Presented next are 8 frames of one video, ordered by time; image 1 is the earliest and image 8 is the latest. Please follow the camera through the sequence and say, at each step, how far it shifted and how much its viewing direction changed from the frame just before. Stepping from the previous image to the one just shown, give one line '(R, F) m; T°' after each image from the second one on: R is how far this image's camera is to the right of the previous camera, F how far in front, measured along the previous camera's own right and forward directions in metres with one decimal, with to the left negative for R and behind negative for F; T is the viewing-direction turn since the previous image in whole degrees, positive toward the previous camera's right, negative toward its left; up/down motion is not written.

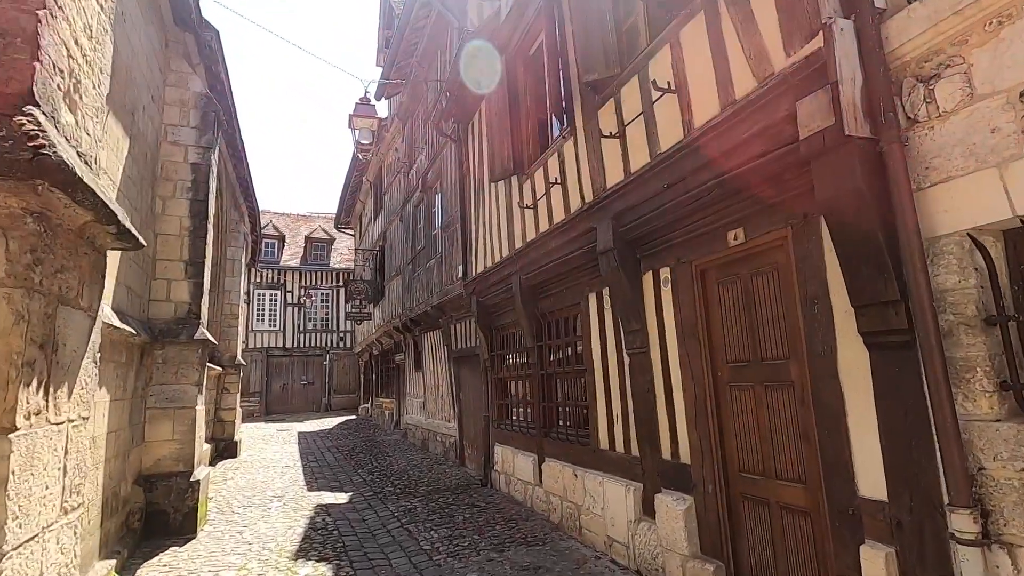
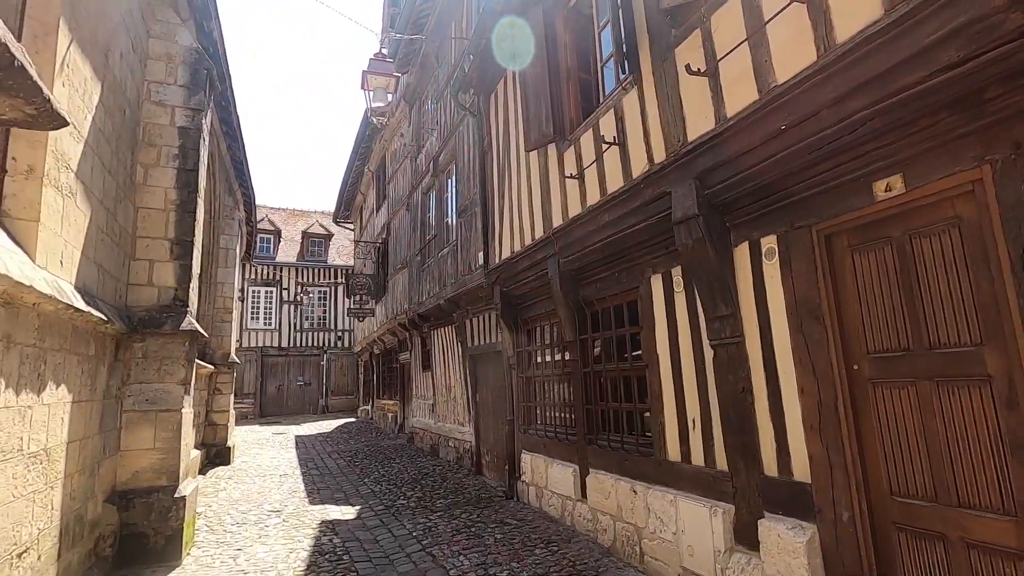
(-0.4, +0.8) m; +1°
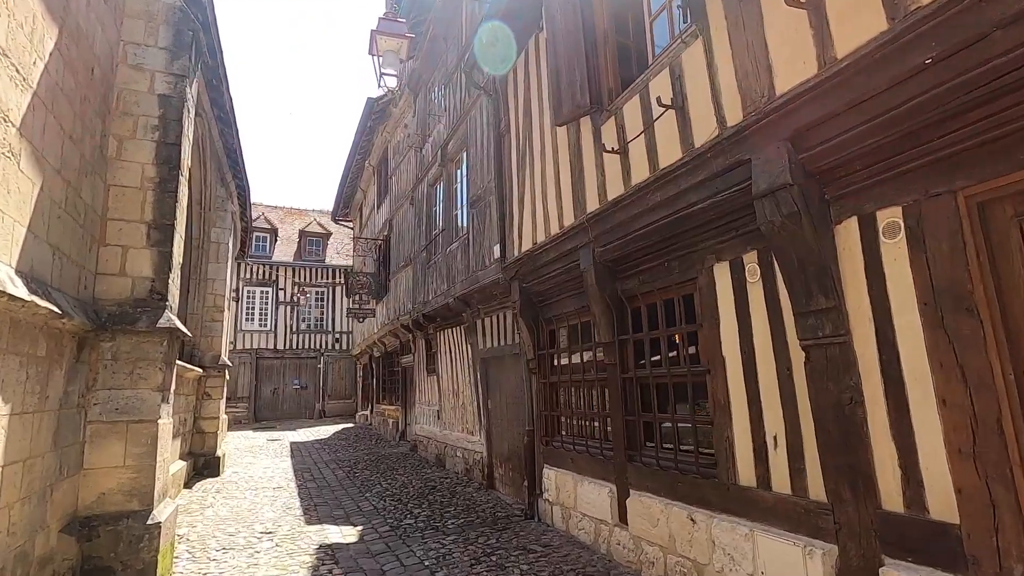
(-0.3, +0.6) m; 0°
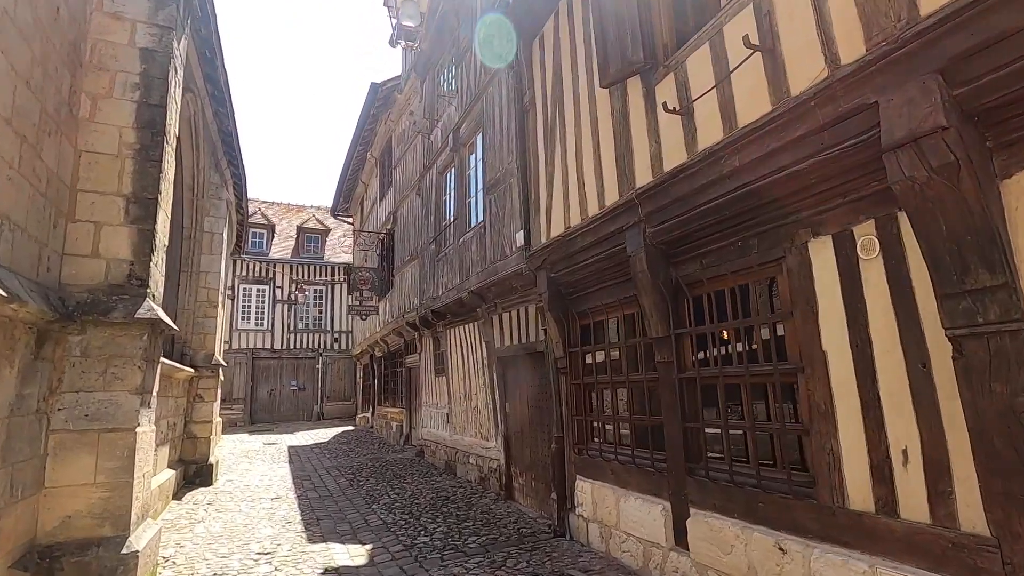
(-0.3, +0.6) m; 0°
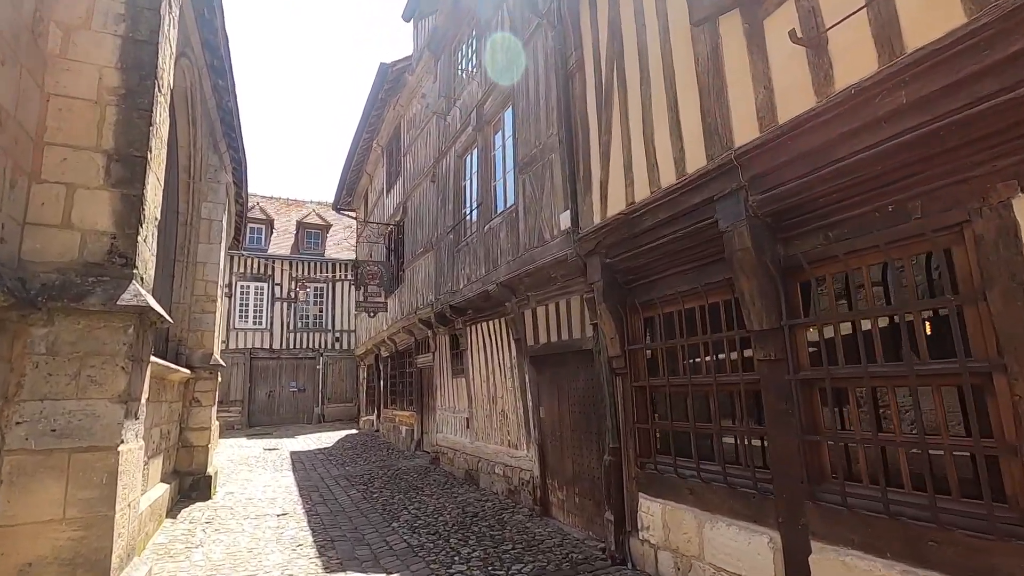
(-0.5, +0.7) m; 0°
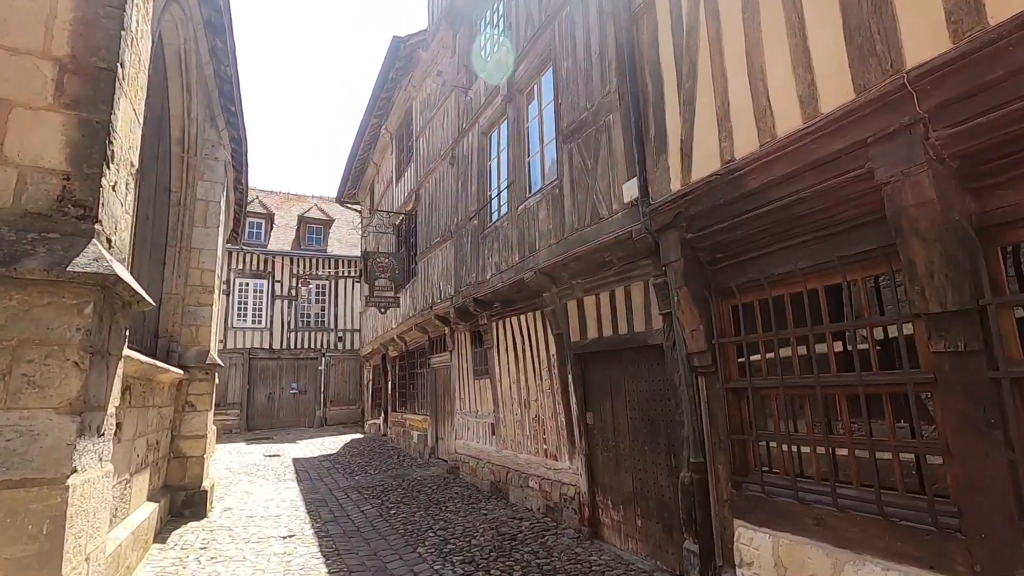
(-0.5, +0.8) m; 0°
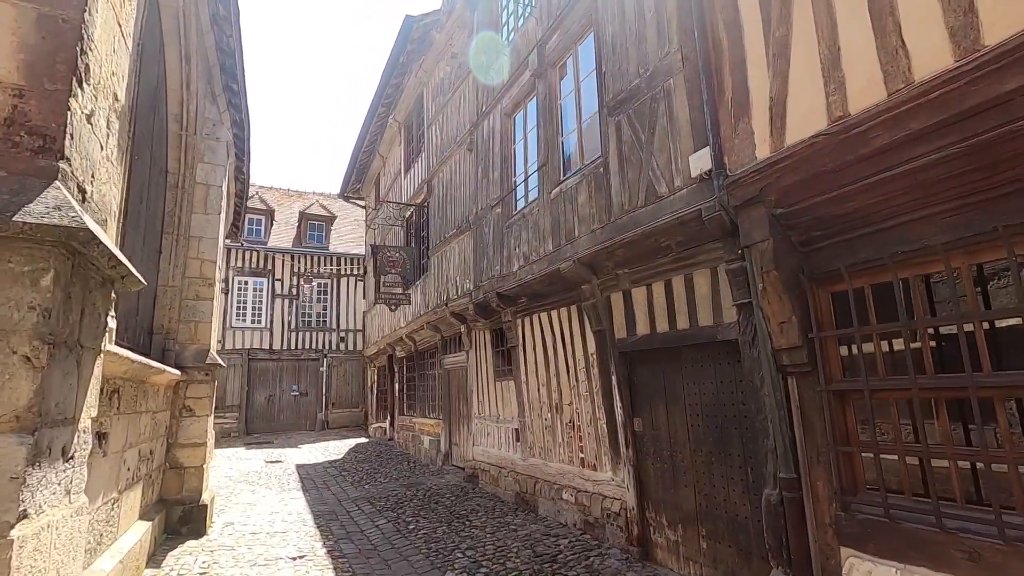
(-0.4, +0.6) m; 0°
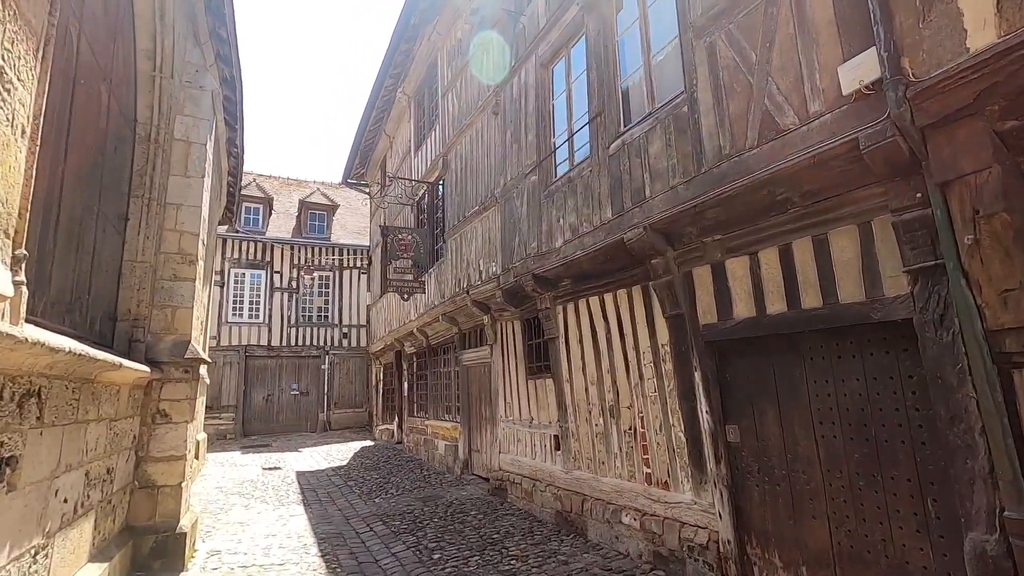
(-0.4, +1.0) m; 0°
